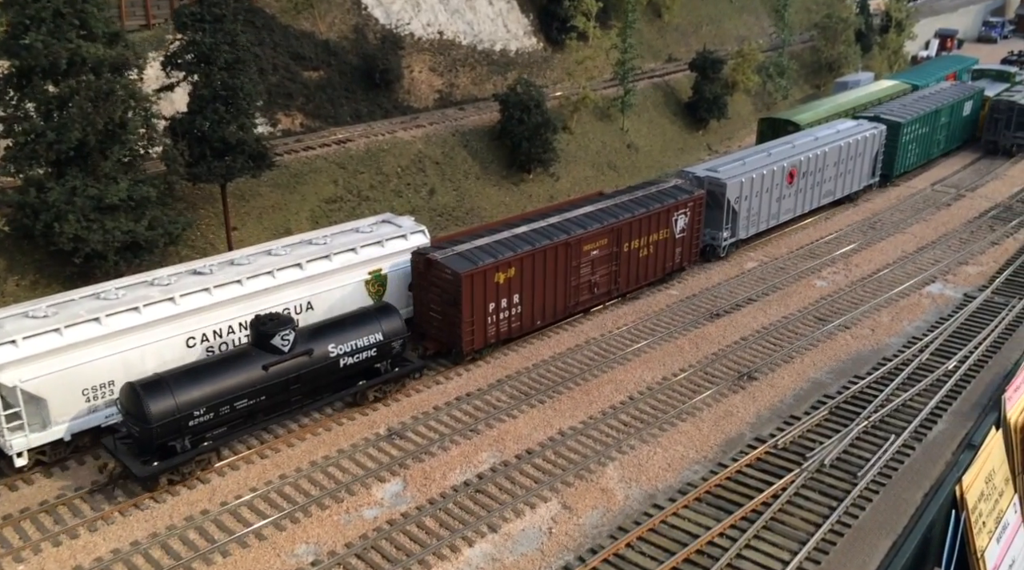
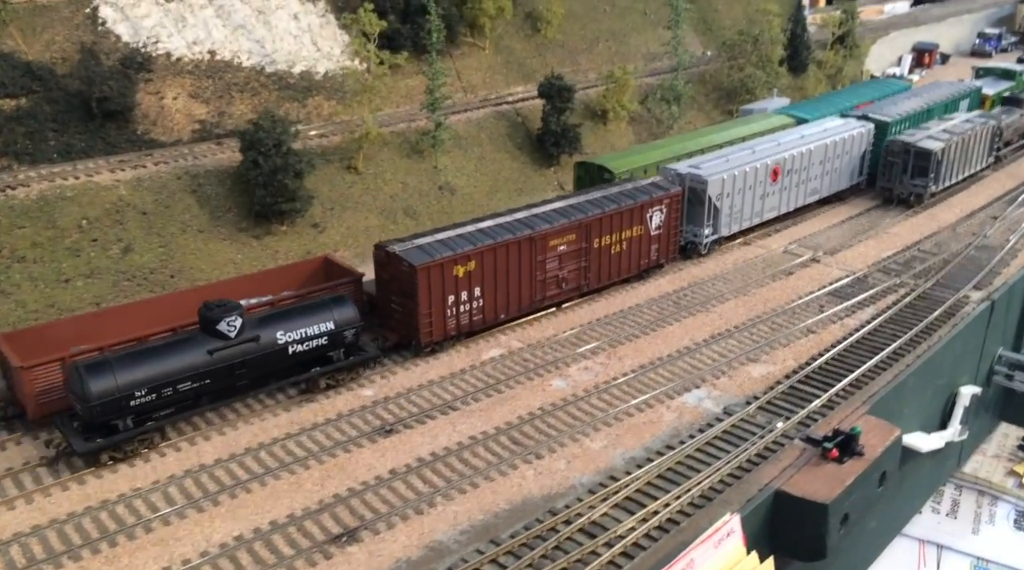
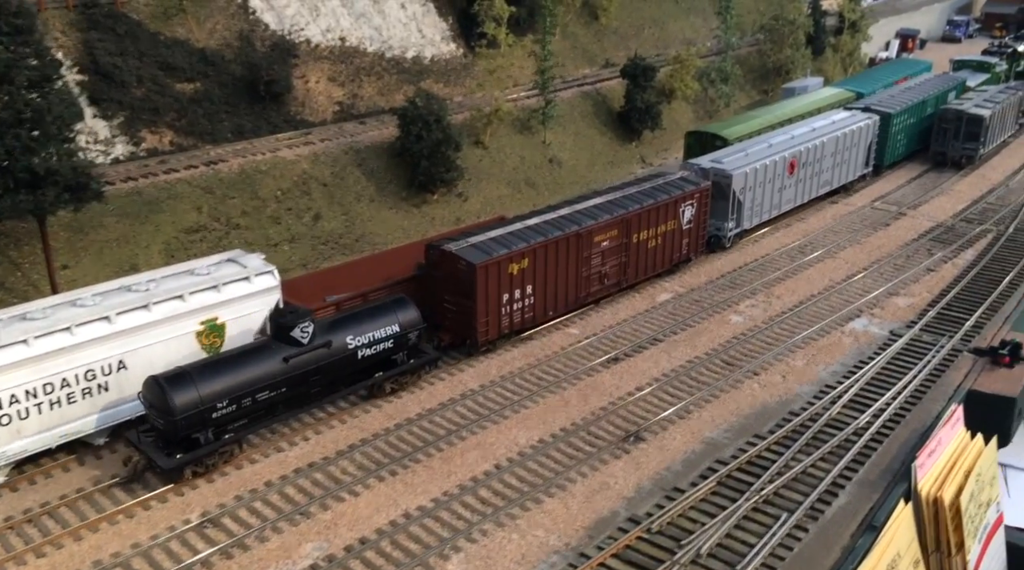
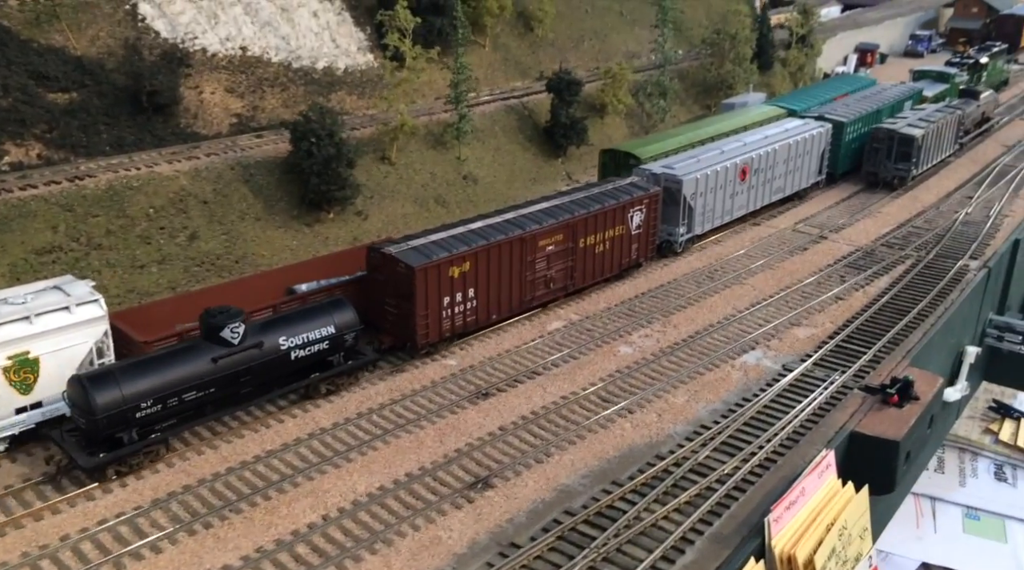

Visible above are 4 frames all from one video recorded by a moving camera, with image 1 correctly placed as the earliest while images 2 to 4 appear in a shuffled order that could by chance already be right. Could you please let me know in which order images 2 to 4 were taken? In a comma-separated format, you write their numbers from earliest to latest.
3, 4, 2
